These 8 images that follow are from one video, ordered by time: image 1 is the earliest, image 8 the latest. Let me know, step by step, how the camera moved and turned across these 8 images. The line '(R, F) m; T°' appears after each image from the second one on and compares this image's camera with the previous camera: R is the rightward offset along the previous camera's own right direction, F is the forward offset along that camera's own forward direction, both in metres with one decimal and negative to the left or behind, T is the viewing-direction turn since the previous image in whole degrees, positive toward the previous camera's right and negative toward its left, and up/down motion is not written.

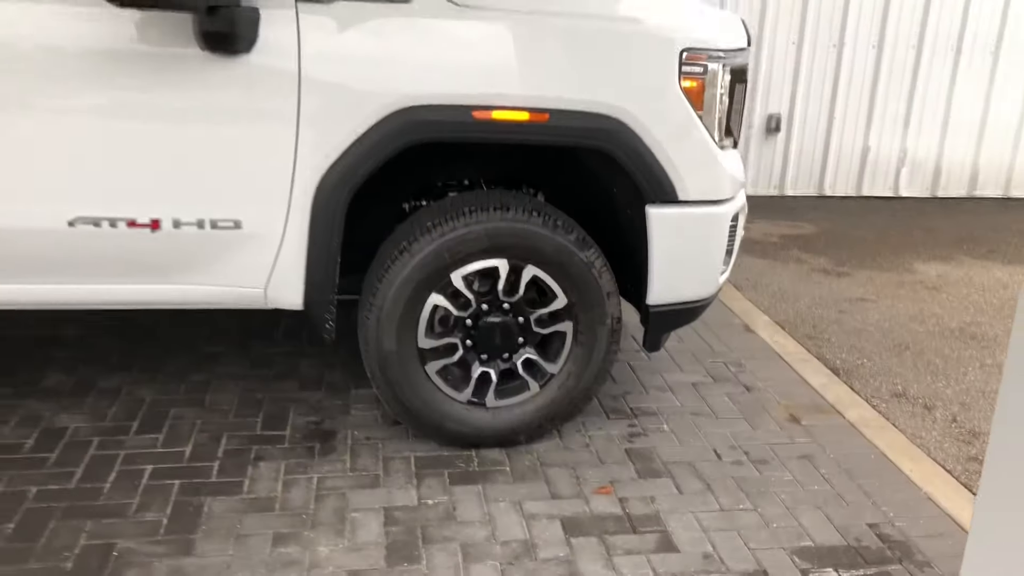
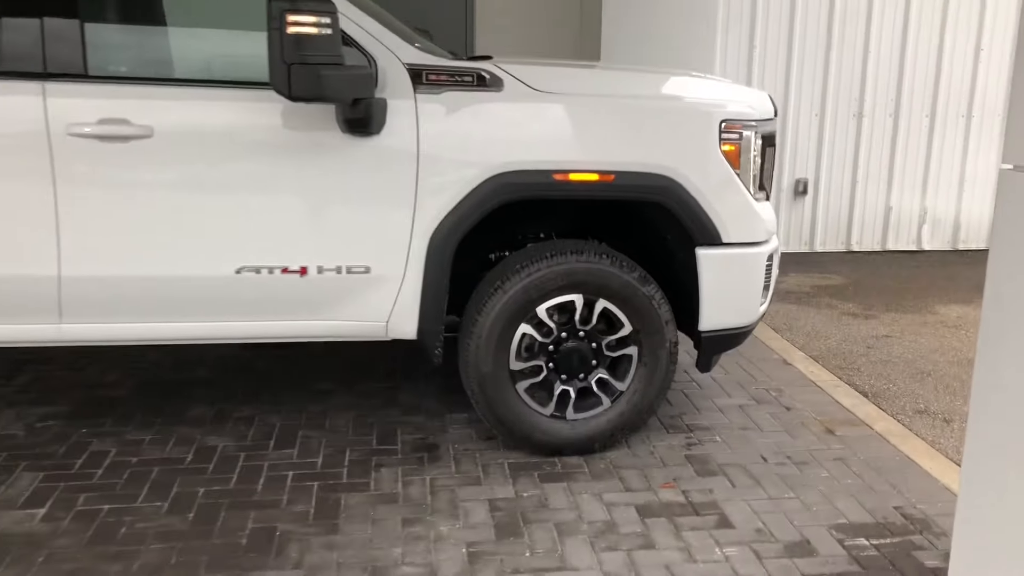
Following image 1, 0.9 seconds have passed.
(-0.1, -0.6) m; -2°
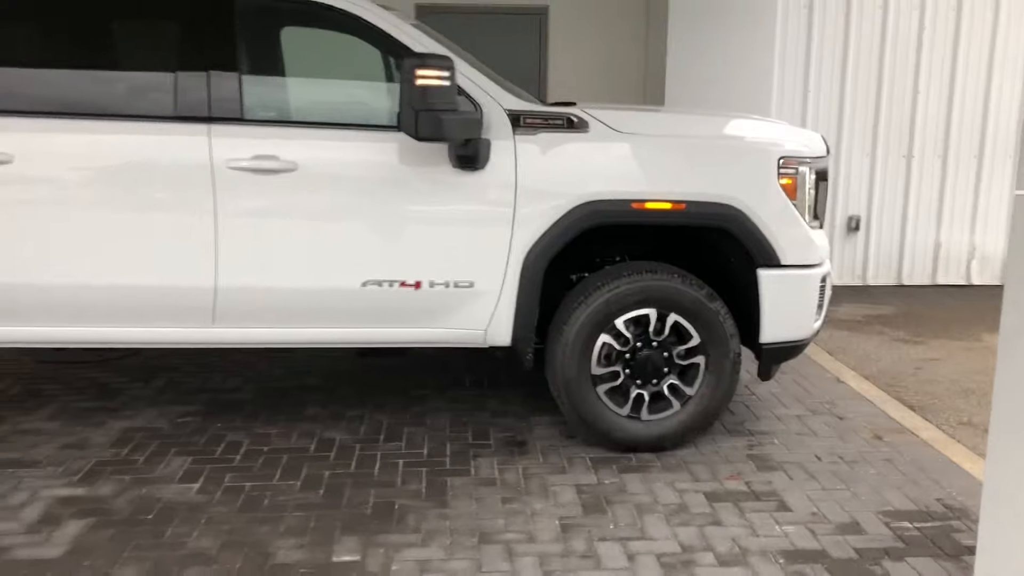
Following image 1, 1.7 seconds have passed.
(-0.1, -0.5) m; -3°
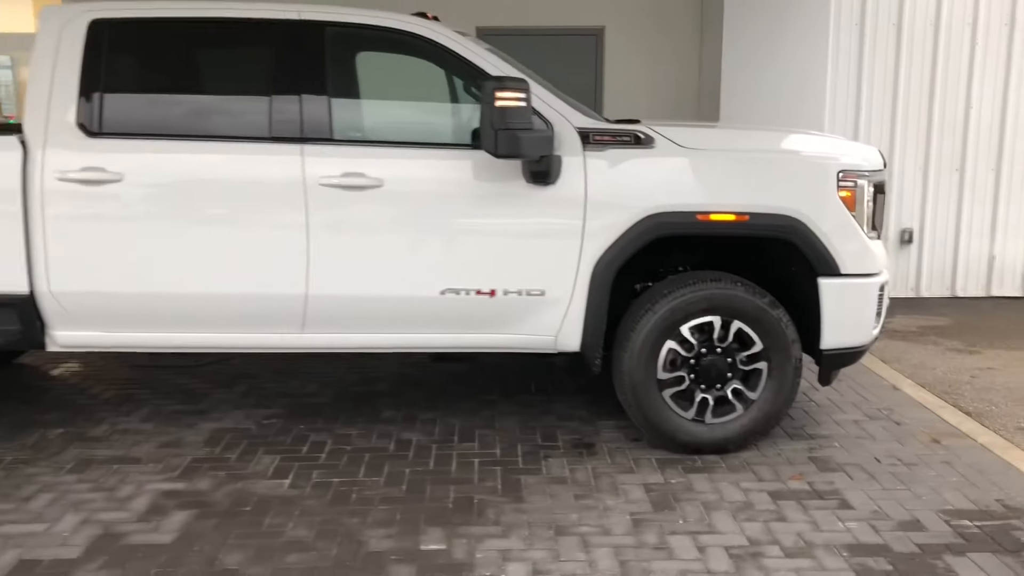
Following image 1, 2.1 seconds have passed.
(-0.1, -0.2) m; -3°
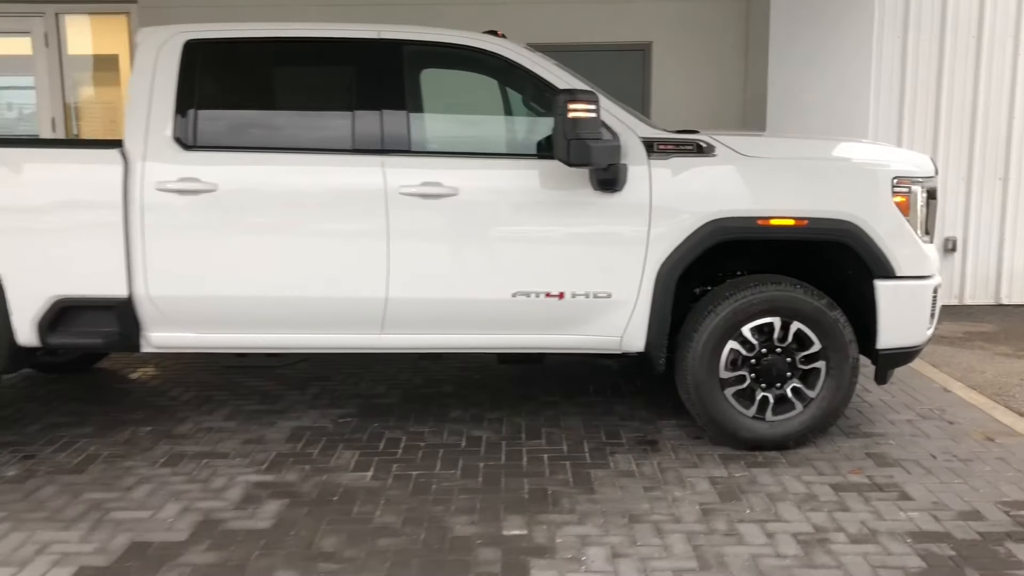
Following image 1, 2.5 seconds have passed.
(-0.2, -0.2) m; -2°
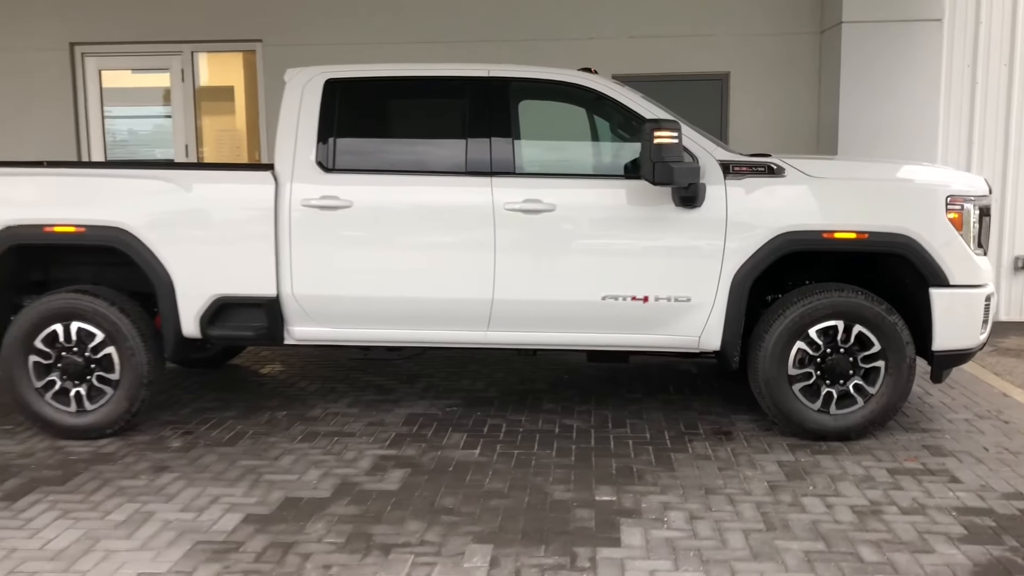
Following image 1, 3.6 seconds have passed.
(-0.1, -0.6) m; -5°
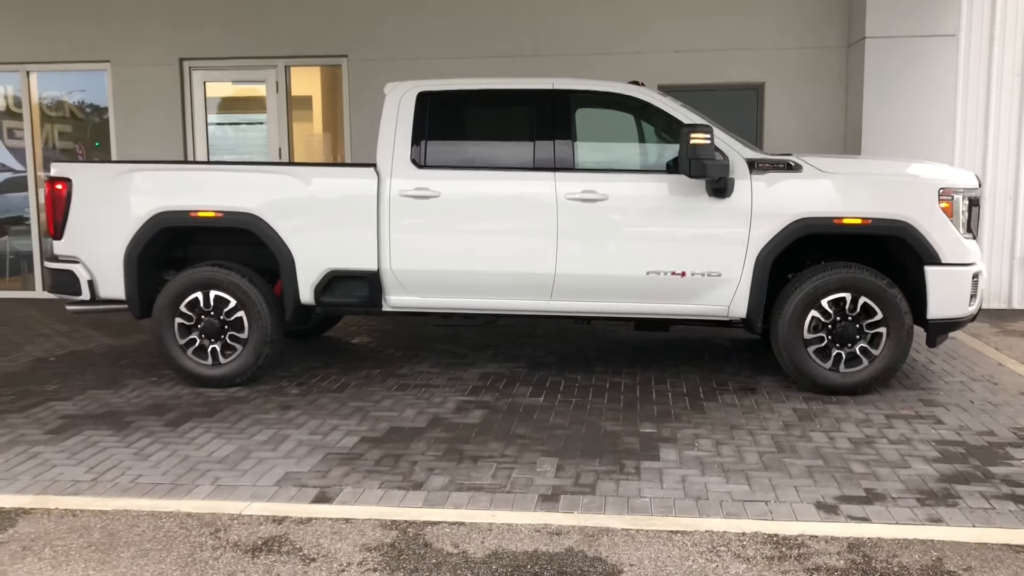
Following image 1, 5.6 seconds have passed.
(-0.1, -1.0) m; -3°
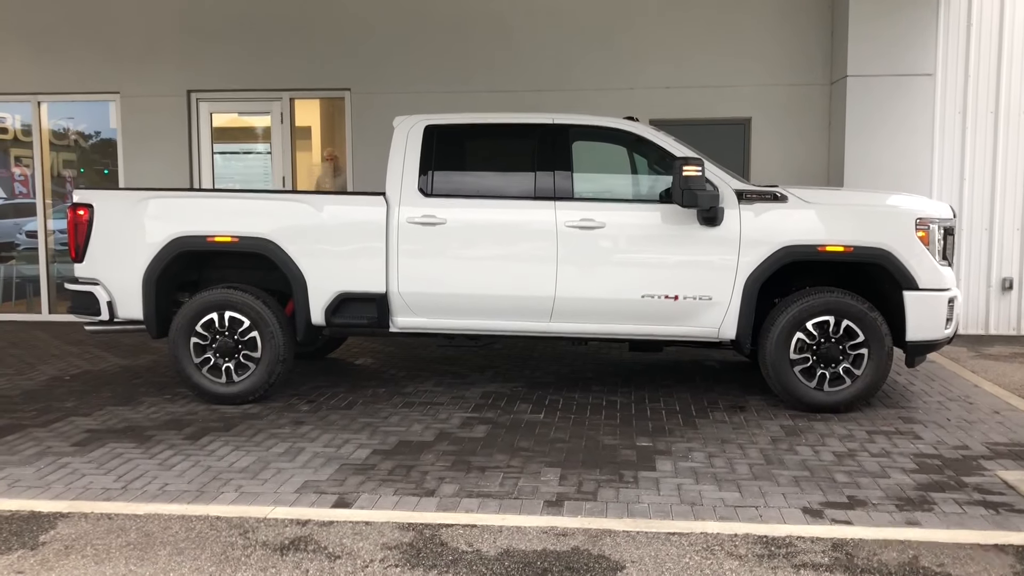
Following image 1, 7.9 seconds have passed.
(-0.1, -0.3) m; +1°
